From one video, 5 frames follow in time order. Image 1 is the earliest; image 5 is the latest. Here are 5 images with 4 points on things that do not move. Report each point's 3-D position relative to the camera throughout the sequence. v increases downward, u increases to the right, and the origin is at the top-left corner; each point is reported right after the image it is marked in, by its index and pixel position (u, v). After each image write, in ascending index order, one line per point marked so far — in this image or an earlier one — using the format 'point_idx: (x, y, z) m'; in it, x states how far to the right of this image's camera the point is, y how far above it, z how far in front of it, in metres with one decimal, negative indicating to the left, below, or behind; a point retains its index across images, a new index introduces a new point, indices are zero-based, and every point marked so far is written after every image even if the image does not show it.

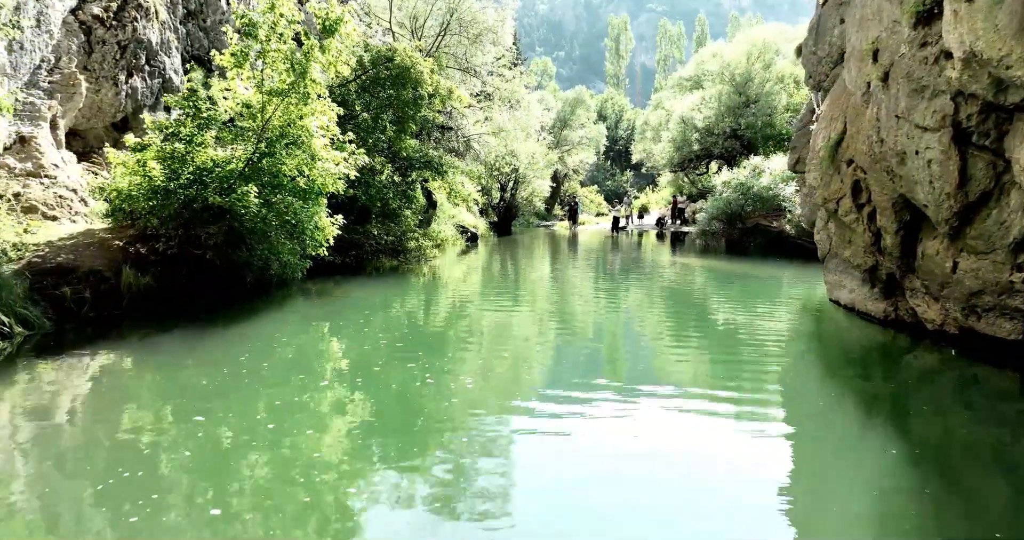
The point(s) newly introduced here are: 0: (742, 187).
0: (+6.3, +2.2, +19.2) m
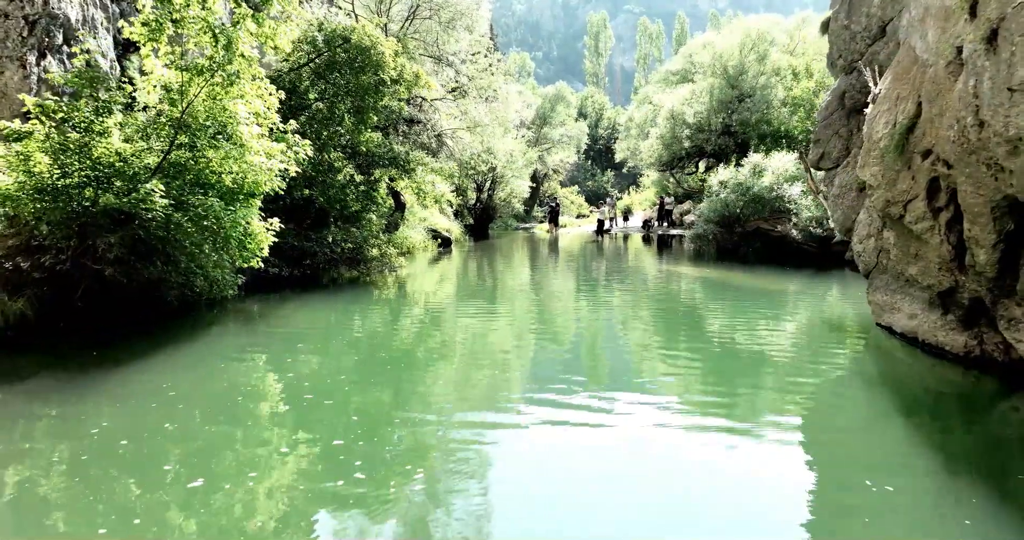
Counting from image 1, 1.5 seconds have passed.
0: (+5.7, +2.0, +17.6) m
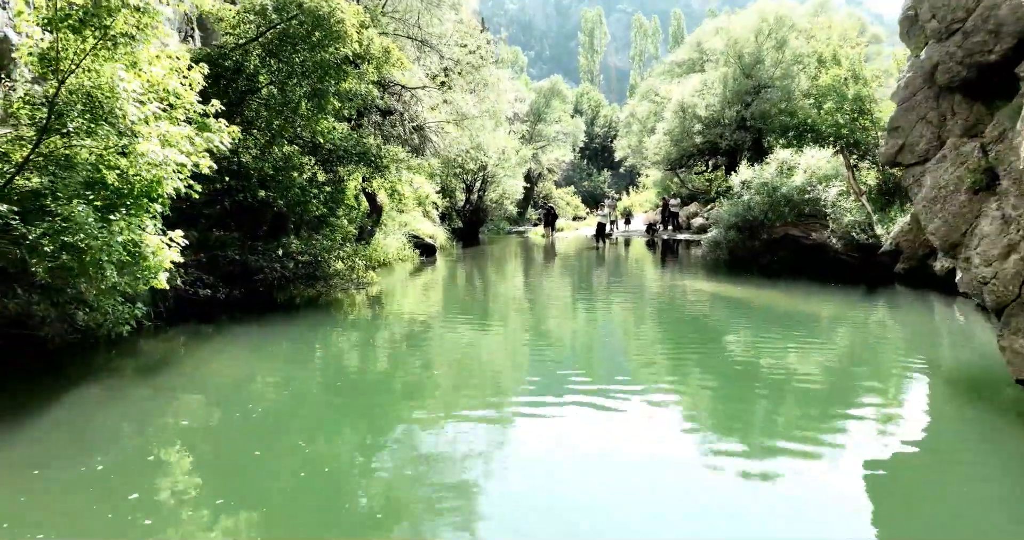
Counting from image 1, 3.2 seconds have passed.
0: (+5.6, +1.8, +15.4) m
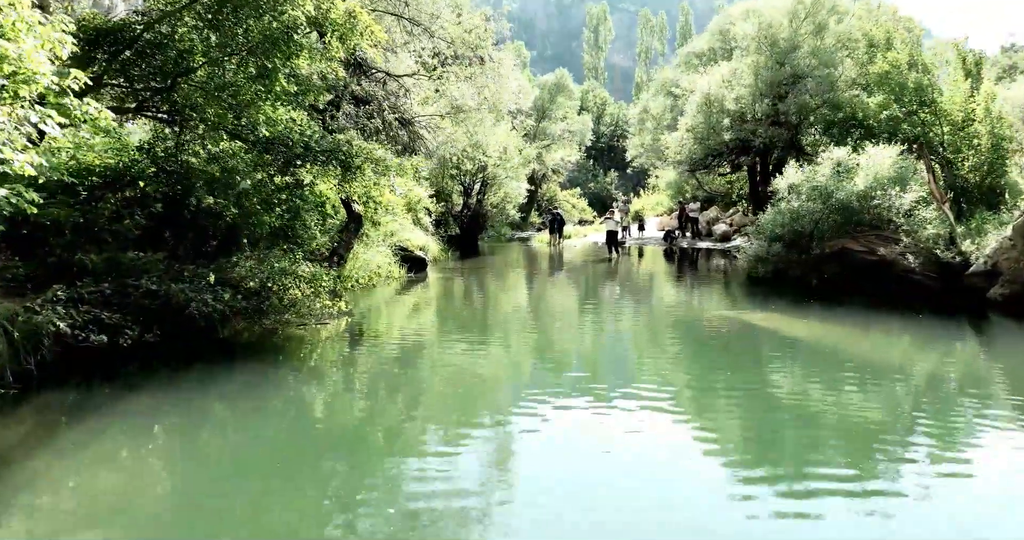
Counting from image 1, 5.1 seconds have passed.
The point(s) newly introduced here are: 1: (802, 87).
0: (+5.6, +1.4, +13.0) m
1: (+7.1, +4.5, +17.4) m
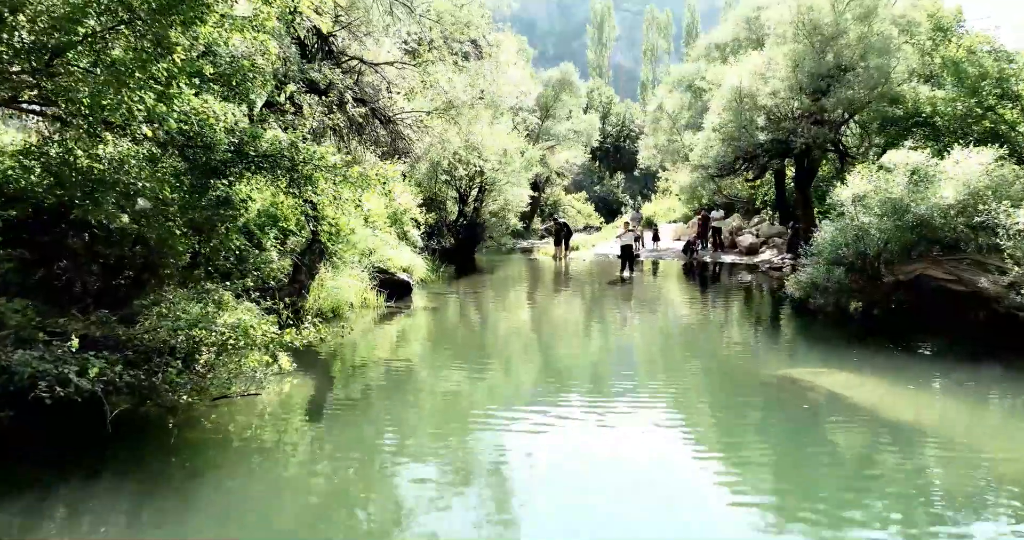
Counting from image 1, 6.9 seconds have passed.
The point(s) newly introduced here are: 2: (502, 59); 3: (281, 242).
0: (+5.6, +1.0, +10.6) m
1: (+7.2, +4.0, +15.0) m
2: (-0.4, +4.7, +15.6) m
3: (-3.0, +0.2, +9.3) m
